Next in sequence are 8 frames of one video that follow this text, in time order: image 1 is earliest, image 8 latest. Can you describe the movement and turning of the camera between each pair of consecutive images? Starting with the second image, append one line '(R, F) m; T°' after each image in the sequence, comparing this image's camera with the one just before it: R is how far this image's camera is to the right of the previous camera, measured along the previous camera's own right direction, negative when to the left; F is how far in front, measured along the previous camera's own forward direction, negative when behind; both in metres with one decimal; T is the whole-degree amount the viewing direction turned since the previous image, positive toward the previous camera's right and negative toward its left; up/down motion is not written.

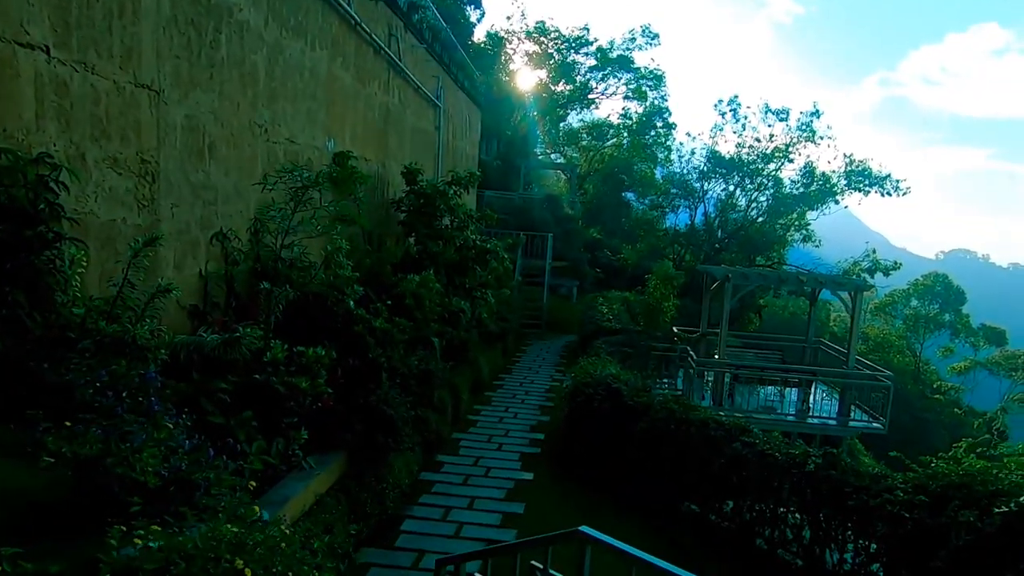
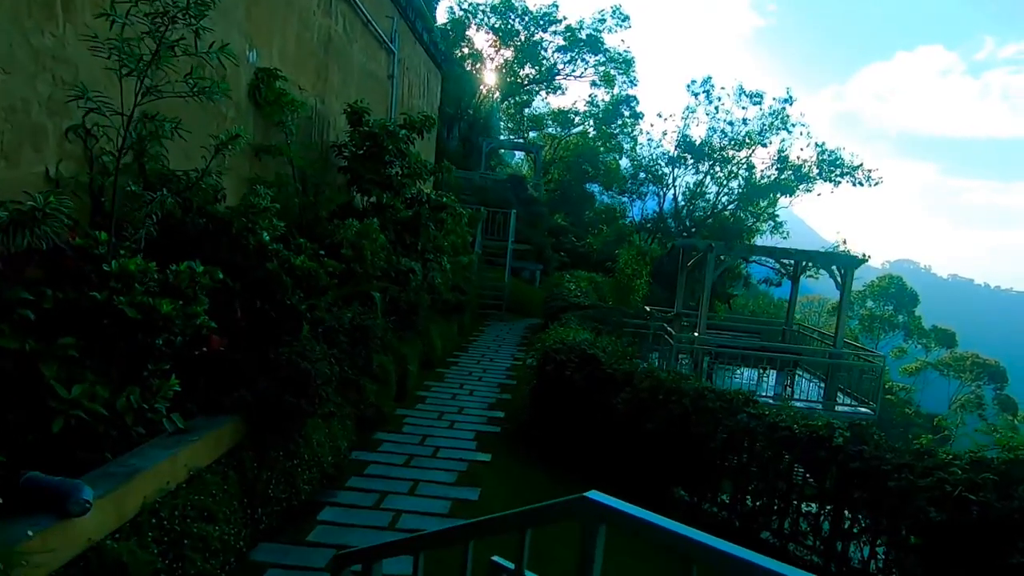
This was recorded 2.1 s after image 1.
(0.0, +1.0) m; +4°
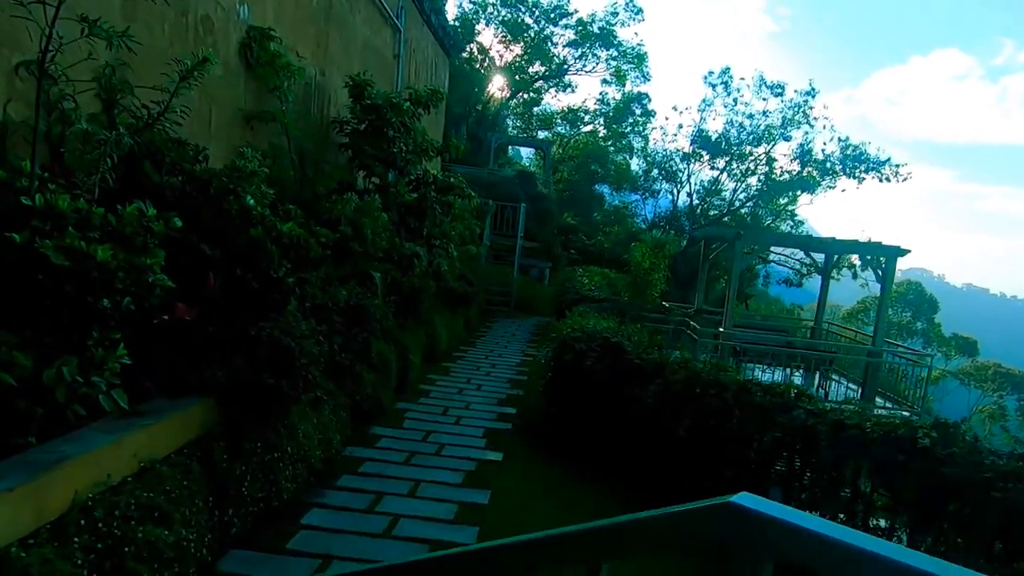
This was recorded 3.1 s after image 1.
(-0.1, +0.5) m; -1°
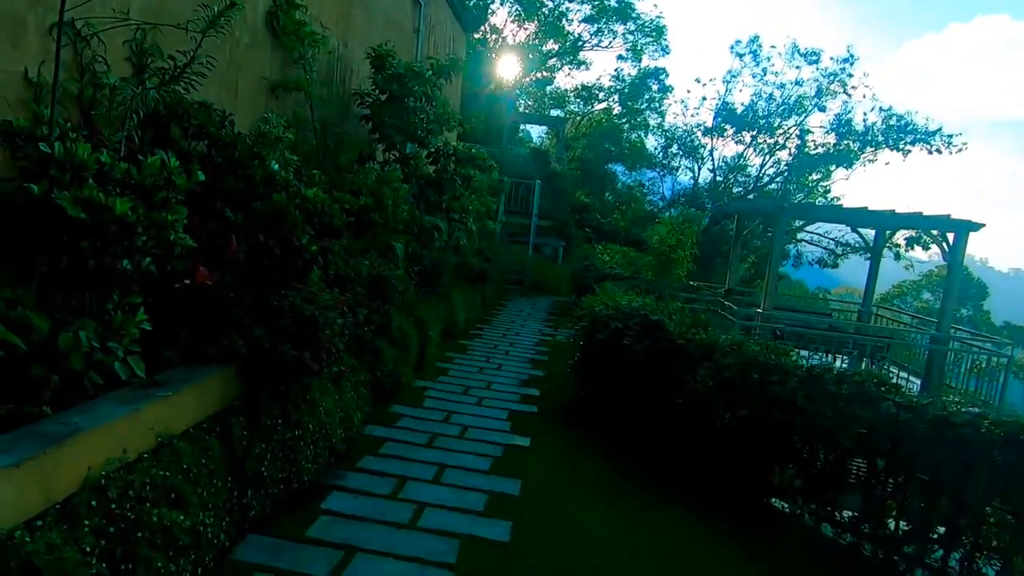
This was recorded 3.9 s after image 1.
(-0.2, +0.2) m; 0°
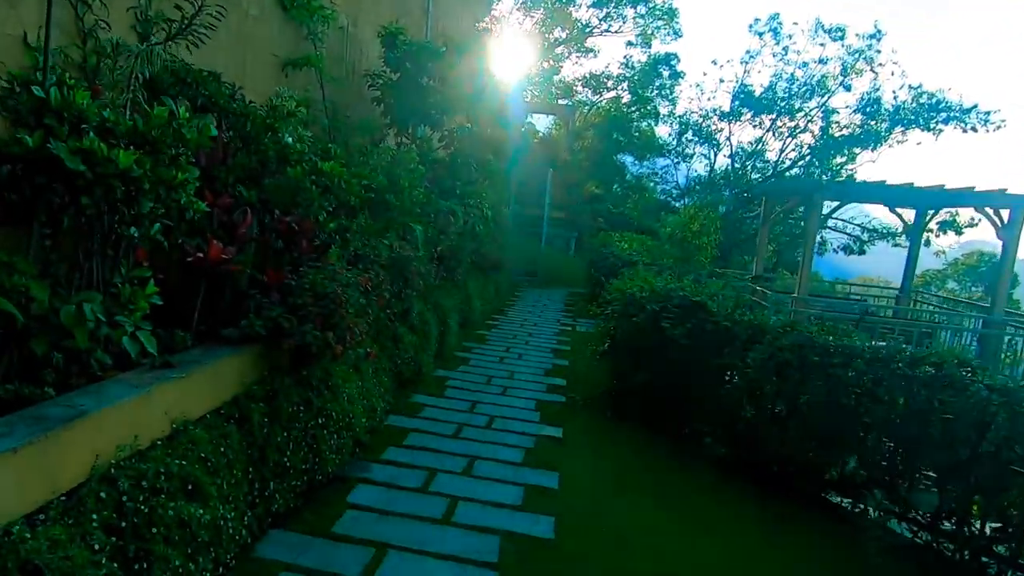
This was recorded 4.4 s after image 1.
(-0.1, +0.2) m; 0°
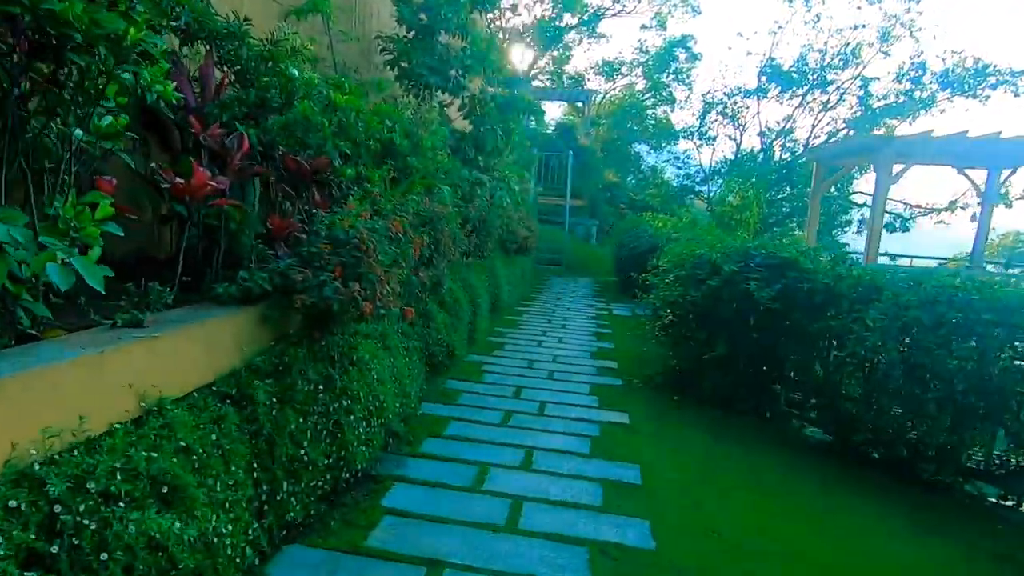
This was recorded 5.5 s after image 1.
(-0.2, +0.6) m; -1°
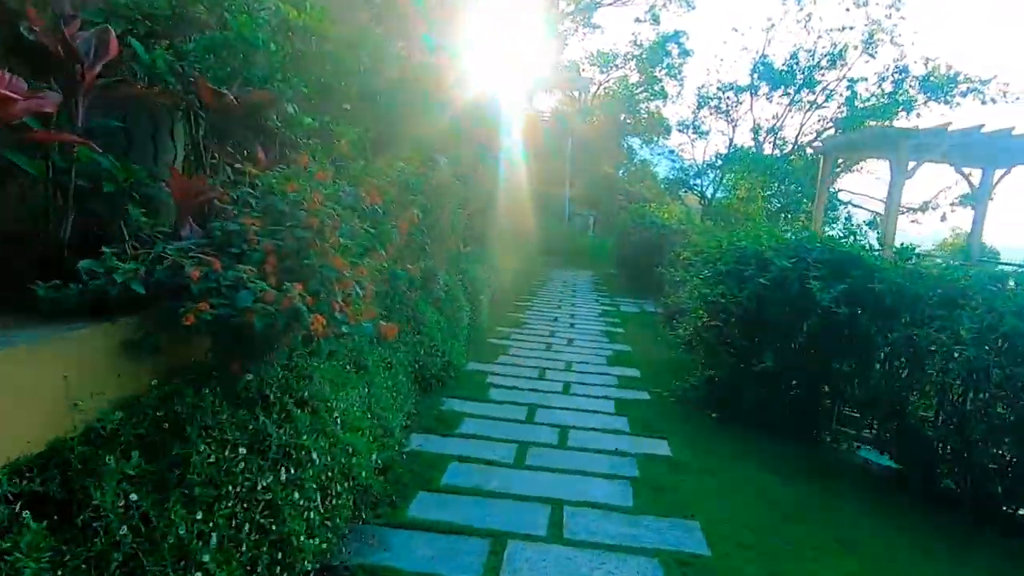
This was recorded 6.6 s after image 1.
(-0.1, +0.8) m; +1°
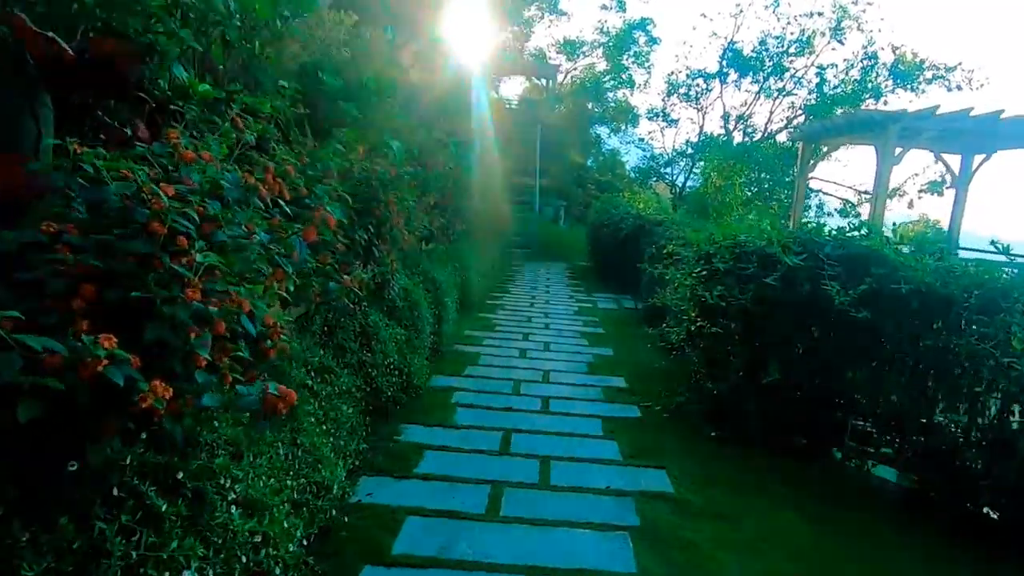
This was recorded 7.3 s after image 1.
(0.0, +0.5) m; +3°
